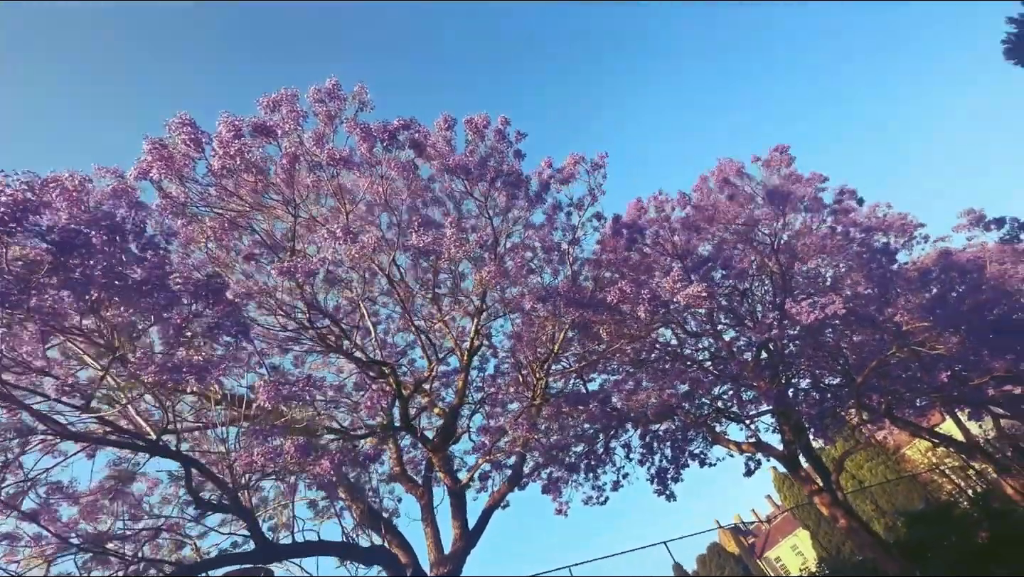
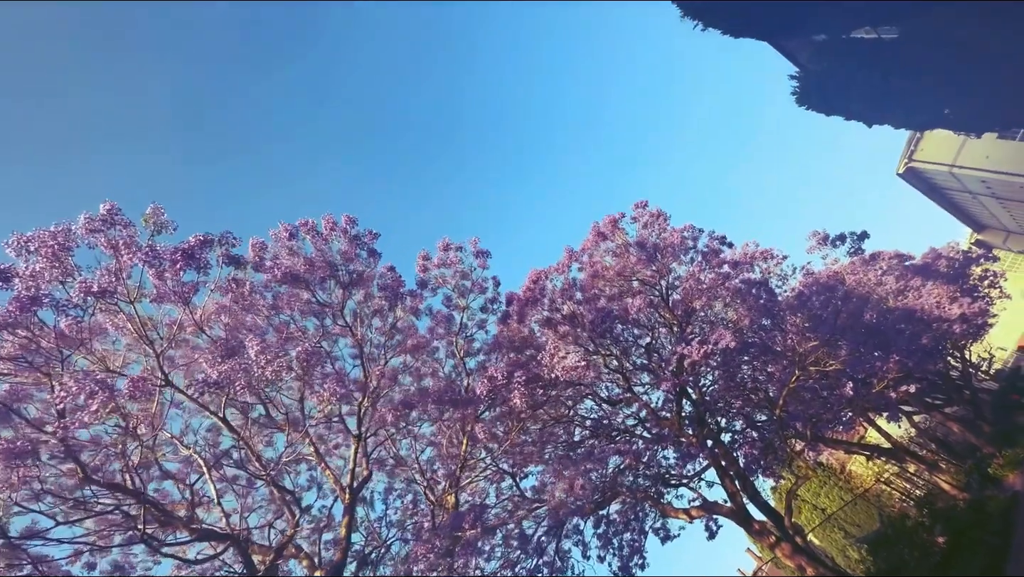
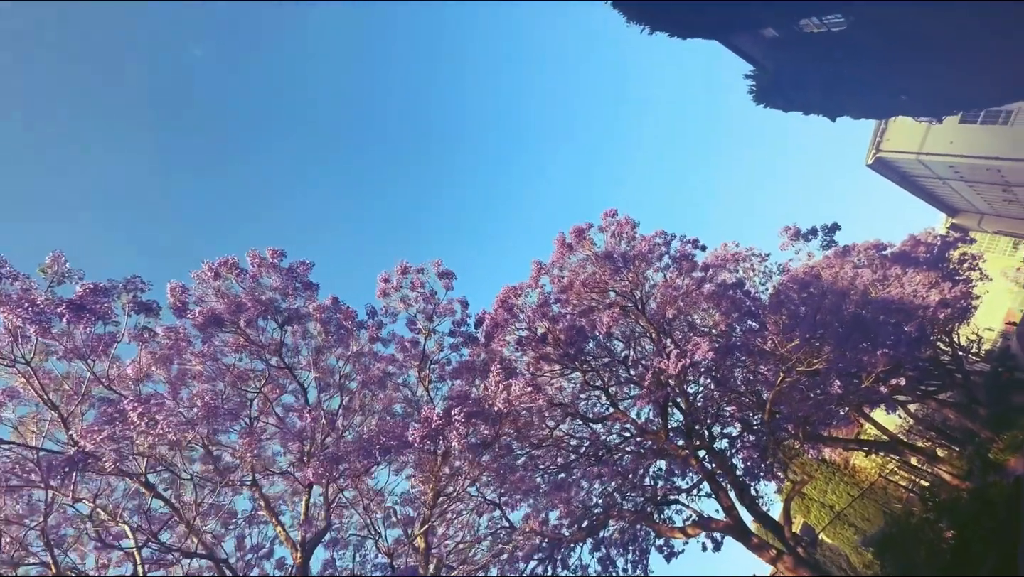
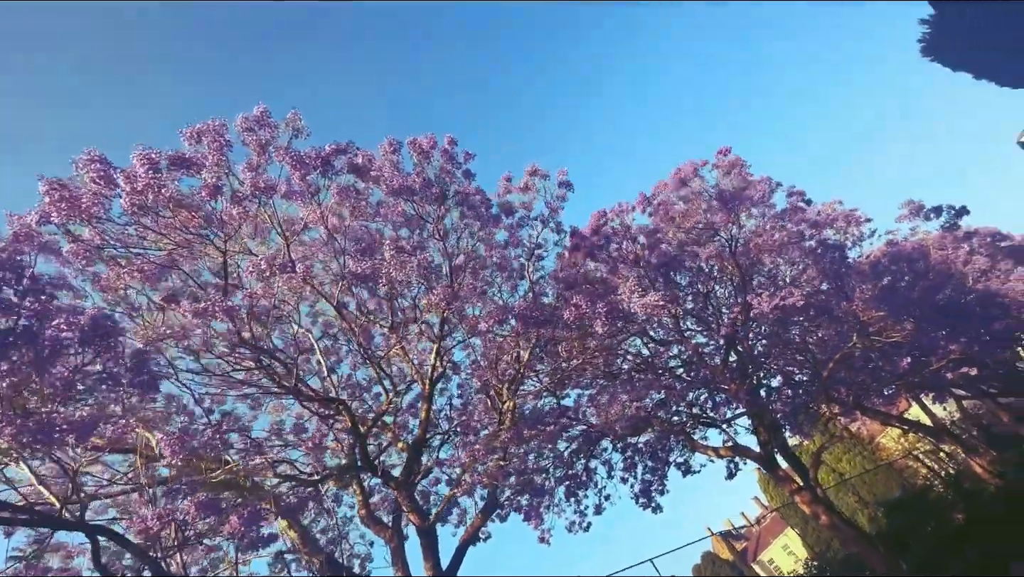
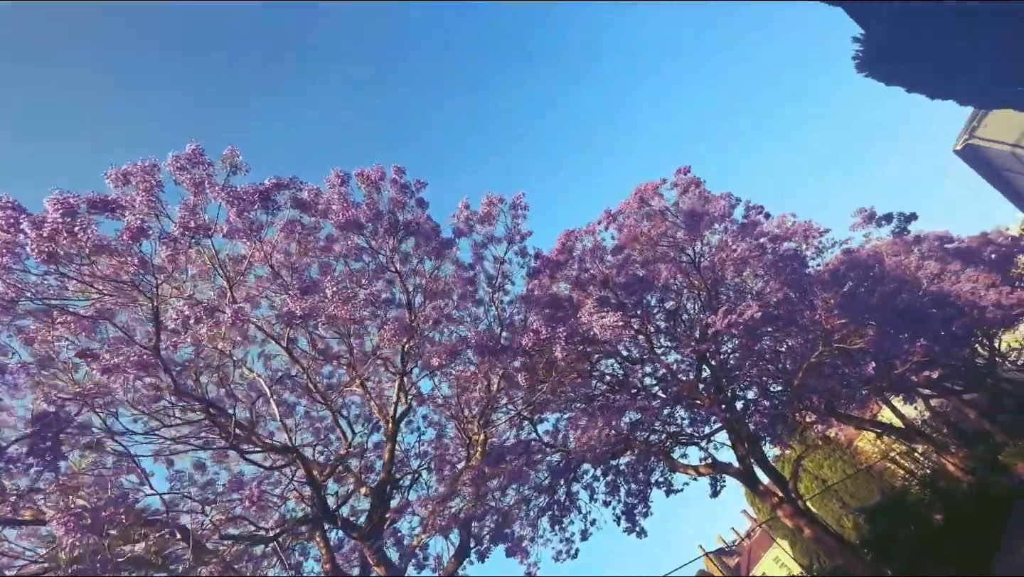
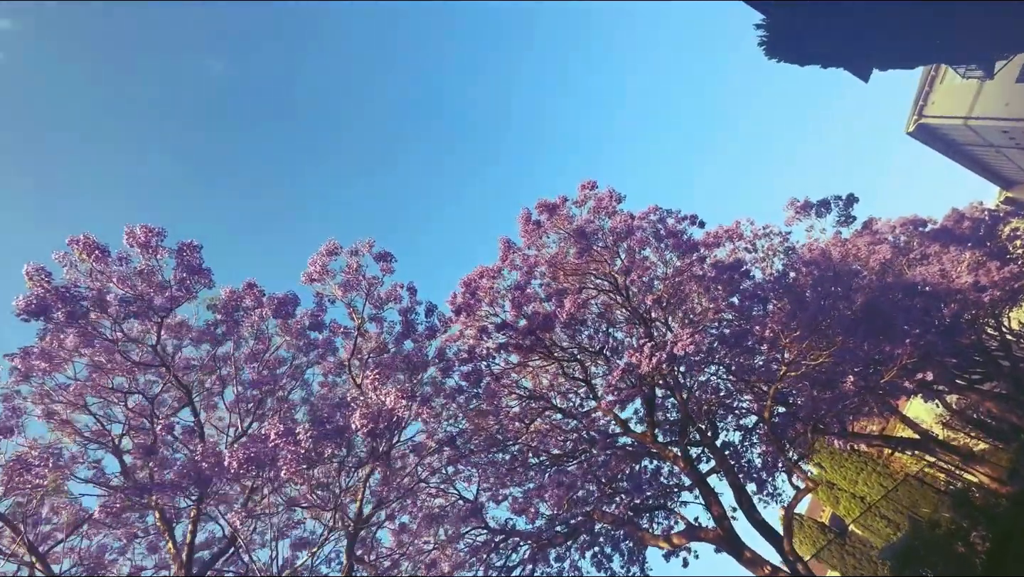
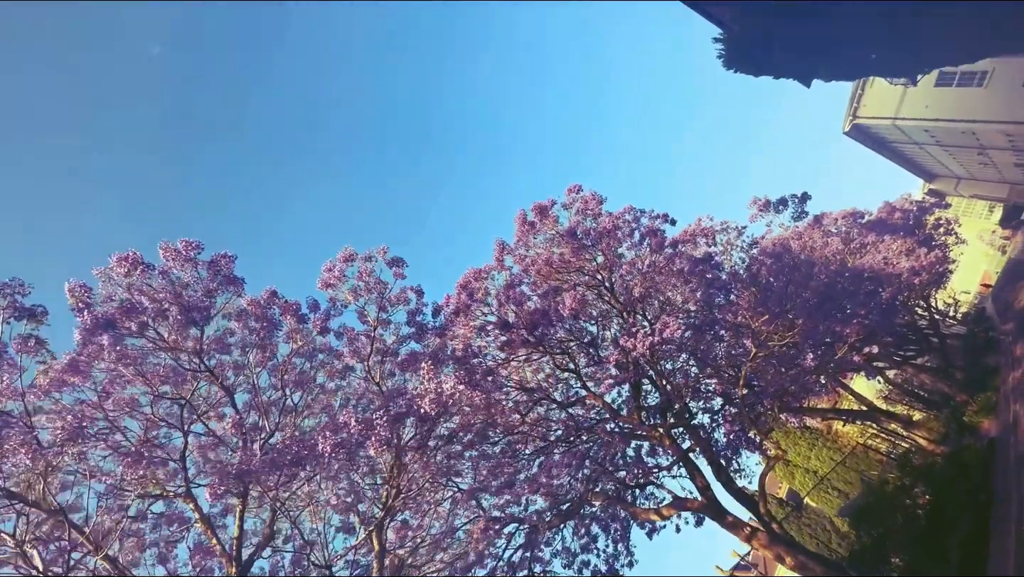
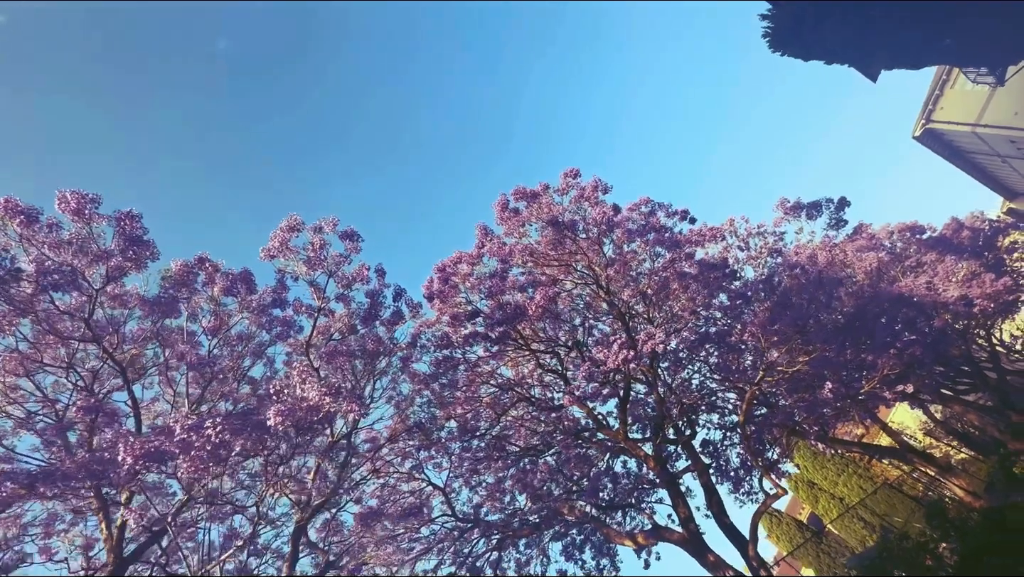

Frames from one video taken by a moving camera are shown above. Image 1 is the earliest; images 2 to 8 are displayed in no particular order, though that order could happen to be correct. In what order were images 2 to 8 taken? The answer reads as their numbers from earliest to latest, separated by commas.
4, 5, 2, 3, 7, 6, 8
